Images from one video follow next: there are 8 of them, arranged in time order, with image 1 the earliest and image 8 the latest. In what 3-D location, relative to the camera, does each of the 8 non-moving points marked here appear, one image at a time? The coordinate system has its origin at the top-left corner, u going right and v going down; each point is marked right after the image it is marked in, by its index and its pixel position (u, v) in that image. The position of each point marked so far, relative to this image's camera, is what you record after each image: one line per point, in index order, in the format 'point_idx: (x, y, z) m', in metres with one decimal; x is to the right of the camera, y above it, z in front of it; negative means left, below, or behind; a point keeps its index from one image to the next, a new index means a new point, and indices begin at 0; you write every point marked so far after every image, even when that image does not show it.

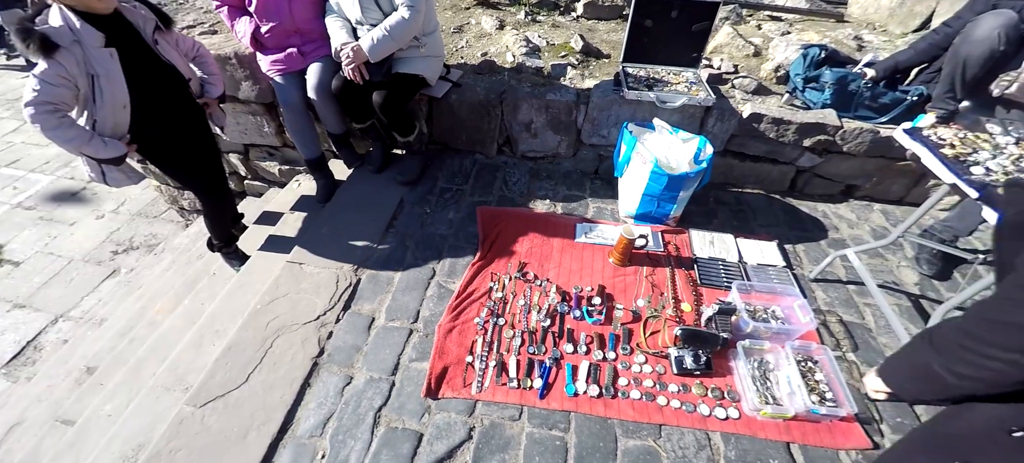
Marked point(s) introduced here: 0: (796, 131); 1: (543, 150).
0: (+2.3, +0.8, +3.0) m
1: (+0.3, +0.7, +3.4) m
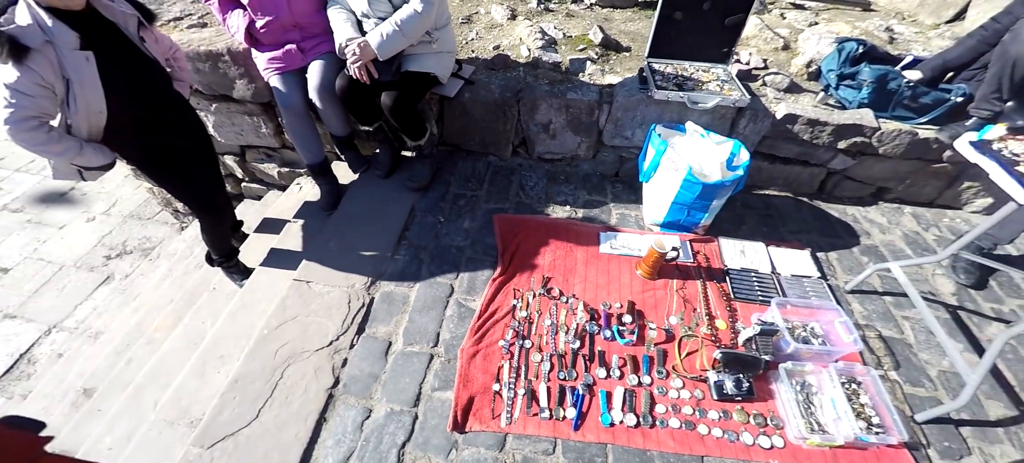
0: (+2.4, +0.7, +2.9) m
1: (+0.4, +0.7, +3.2) m
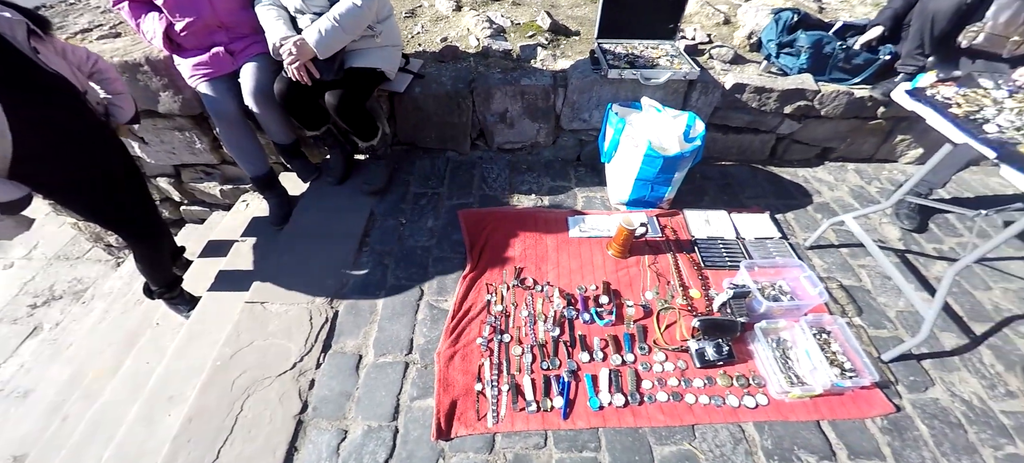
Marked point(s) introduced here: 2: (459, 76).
0: (+2.1, +1.0, +2.9) m
1: (+0.1, +0.8, +3.1) m
2: (-0.4, +1.2, +2.9) m
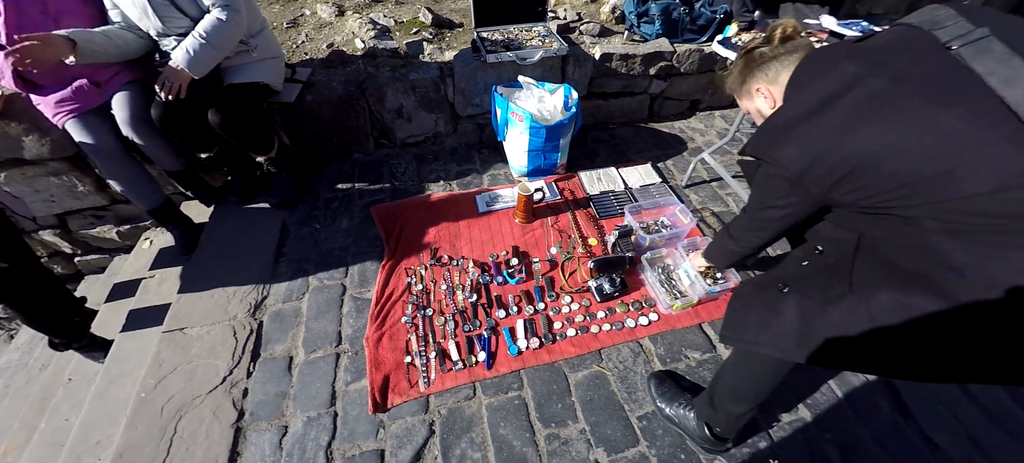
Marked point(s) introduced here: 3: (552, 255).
0: (+1.1, +1.5, +3.3) m
1: (-0.8, +0.9, +3.3) m
2: (-1.3, +1.2, +3.0) m
3: (+0.3, -0.2, +2.6) m
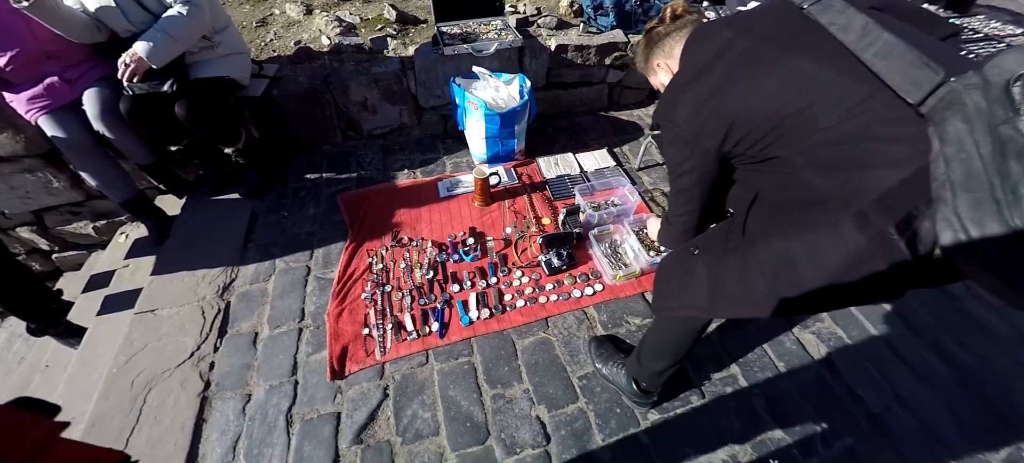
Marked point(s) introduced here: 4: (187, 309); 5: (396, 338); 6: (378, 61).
0: (+0.8, +1.7, +3.5) m
1: (-1.1, +1.0, +3.4) m
2: (-1.6, +1.3, +3.1) m
3: (0.0, 0.0, +2.8) m
4: (-2.1, -0.5, +2.4) m
5: (-0.7, -0.6, +2.3) m
6: (-1.1, +1.5, +3.2) m
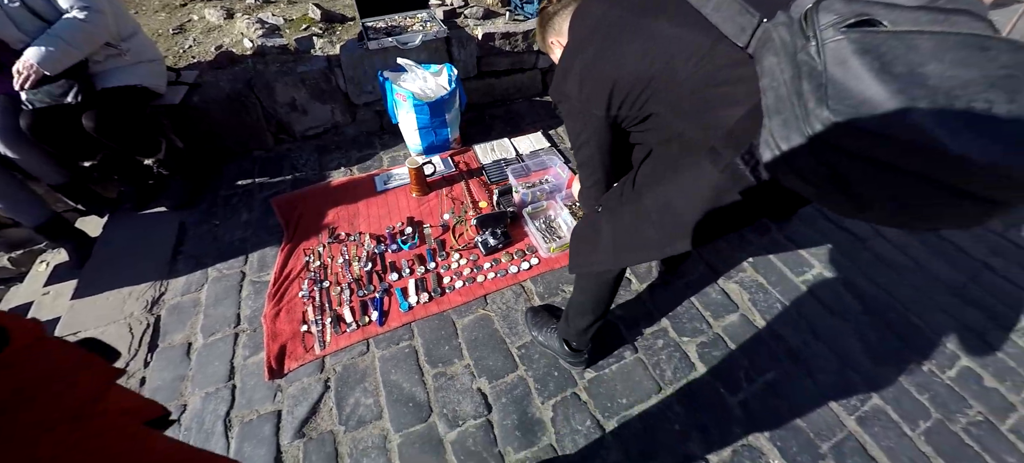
0: (+0.1, +1.8, +3.6) m
1: (-1.7, +1.0, +3.4) m
2: (-2.2, +1.2, +3.1) m
3: (-0.5, +0.1, +2.8) m
4: (-2.5, -0.6, +2.3) m
5: (-1.1, -0.6, +2.3) m
6: (-1.8, +1.4, +3.2) m
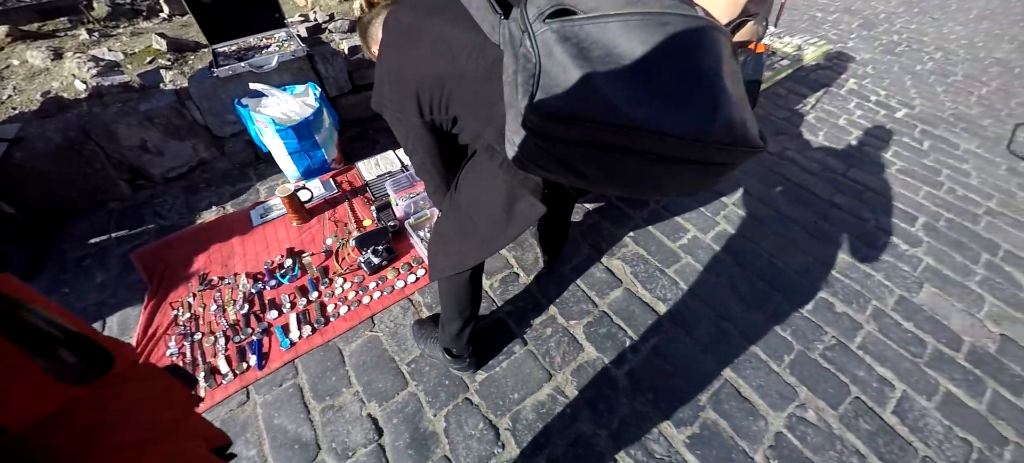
0: (-1.1, +1.7, +3.5) m
1: (-2.7, +0.6, +3.1) m
2: (-3.2, +0.8, +2.7) m
3: (-1.3, -0.1, +2.7) m
4: (-3.1, -1.1, +2.0) m
5: (-1.7, -0.9, +2.1) m
6: (-2.8, +1.0, +2.9) m
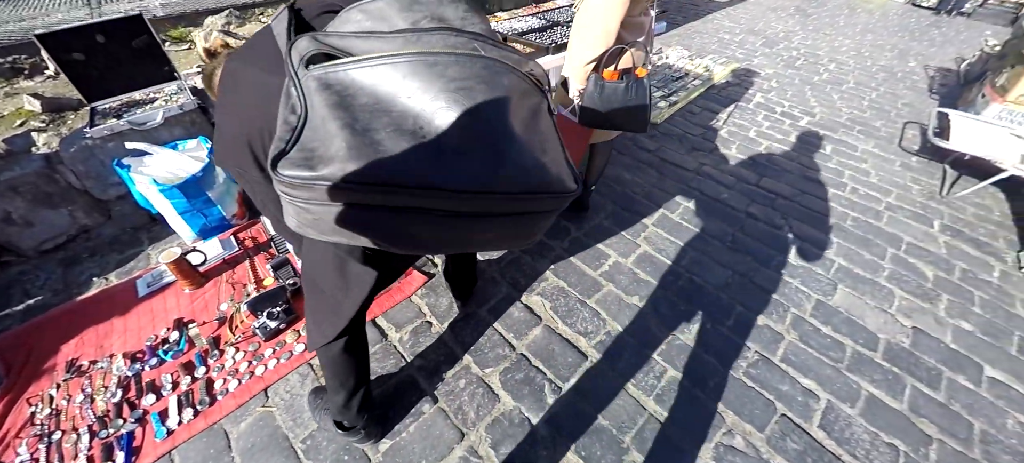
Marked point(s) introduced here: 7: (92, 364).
0: (-1.9, +1.3, +3.4) m
1: (-3.4, 0.0, +2.8) m
2: (-3.9, +0.2, +2.4) m
3: (-1.9, -0.5, +2.4) m
4: (-3.5, -1.6, +1.6) m
5: (-2.1, -1.3, +1.8) m
6: (-3.5, +0.5, +2.6) m
7: (-2.5, -0.8, +2.2) m
